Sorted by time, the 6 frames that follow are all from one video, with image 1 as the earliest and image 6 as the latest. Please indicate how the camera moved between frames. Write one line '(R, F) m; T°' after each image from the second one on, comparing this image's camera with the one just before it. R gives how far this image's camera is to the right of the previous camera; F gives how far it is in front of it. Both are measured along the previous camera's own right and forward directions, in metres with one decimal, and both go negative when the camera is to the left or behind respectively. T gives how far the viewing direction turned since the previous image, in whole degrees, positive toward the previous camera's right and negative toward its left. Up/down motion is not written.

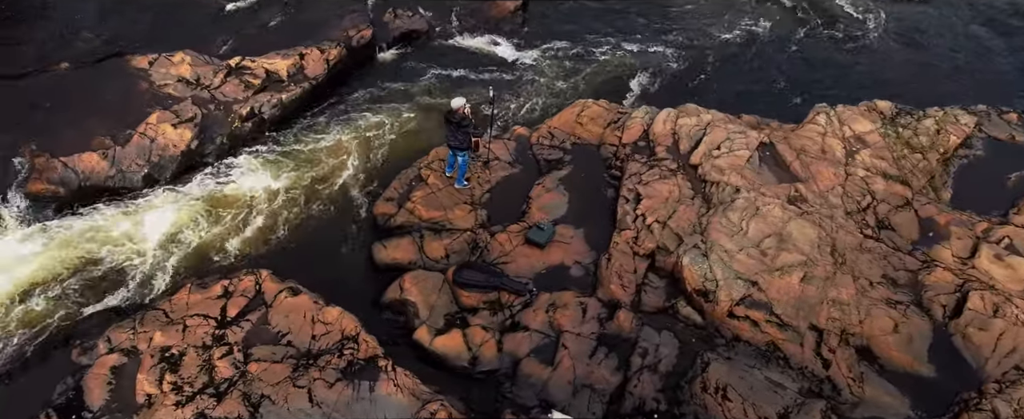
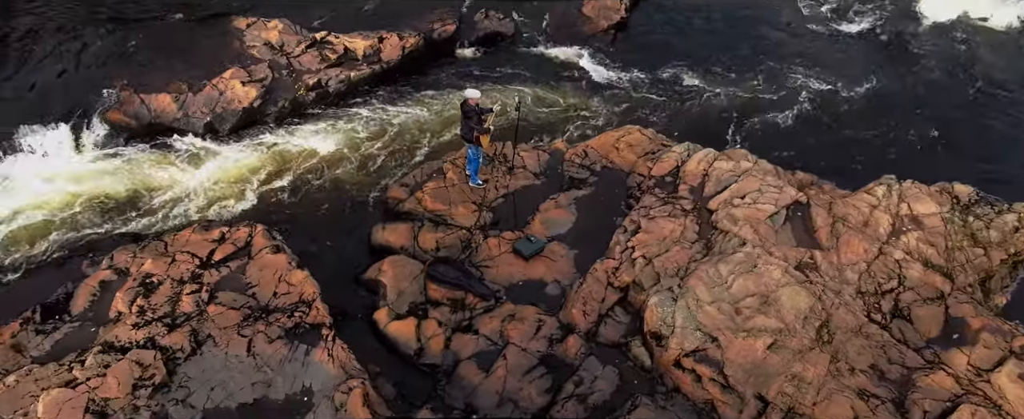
(+3.2, +0.8) m; -10°
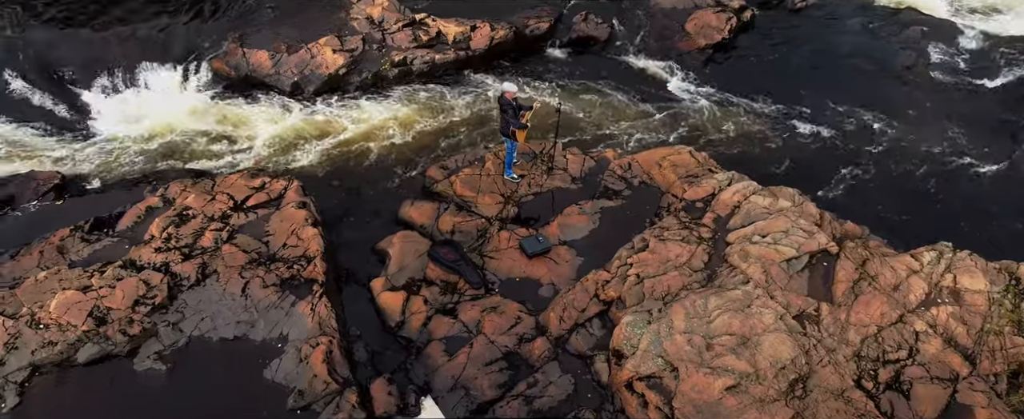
(+2.5, +0.2) m; -10°
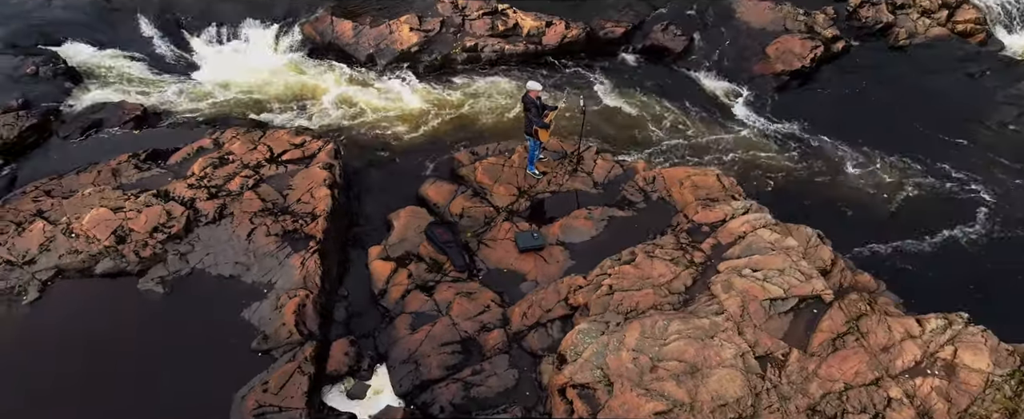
(+2.6, +0.1) m; -9°
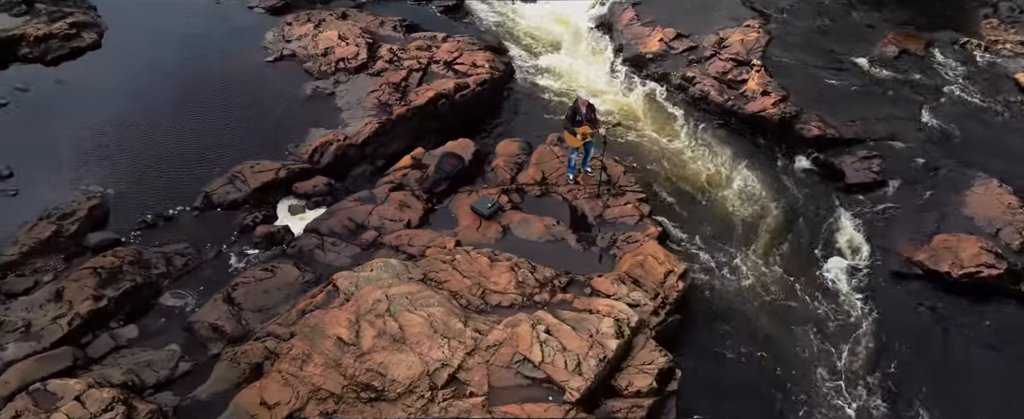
(+10.1, +2.2) m; -33°
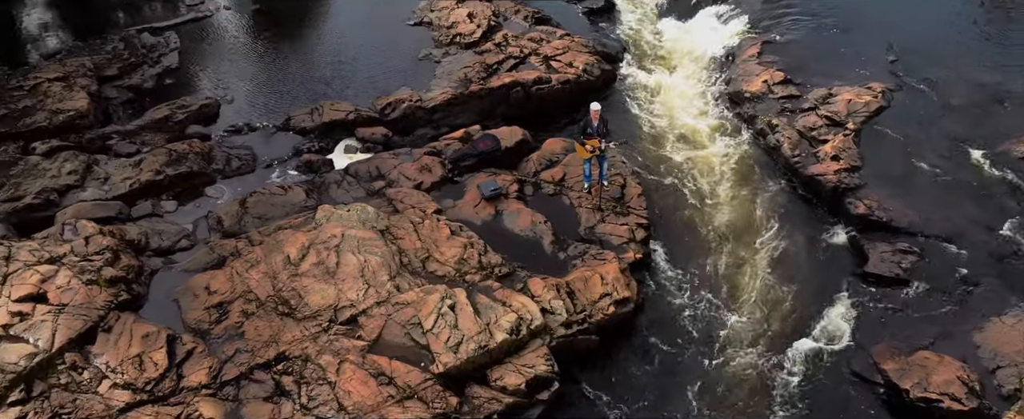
(+4.9, 0.0) m; -16°
